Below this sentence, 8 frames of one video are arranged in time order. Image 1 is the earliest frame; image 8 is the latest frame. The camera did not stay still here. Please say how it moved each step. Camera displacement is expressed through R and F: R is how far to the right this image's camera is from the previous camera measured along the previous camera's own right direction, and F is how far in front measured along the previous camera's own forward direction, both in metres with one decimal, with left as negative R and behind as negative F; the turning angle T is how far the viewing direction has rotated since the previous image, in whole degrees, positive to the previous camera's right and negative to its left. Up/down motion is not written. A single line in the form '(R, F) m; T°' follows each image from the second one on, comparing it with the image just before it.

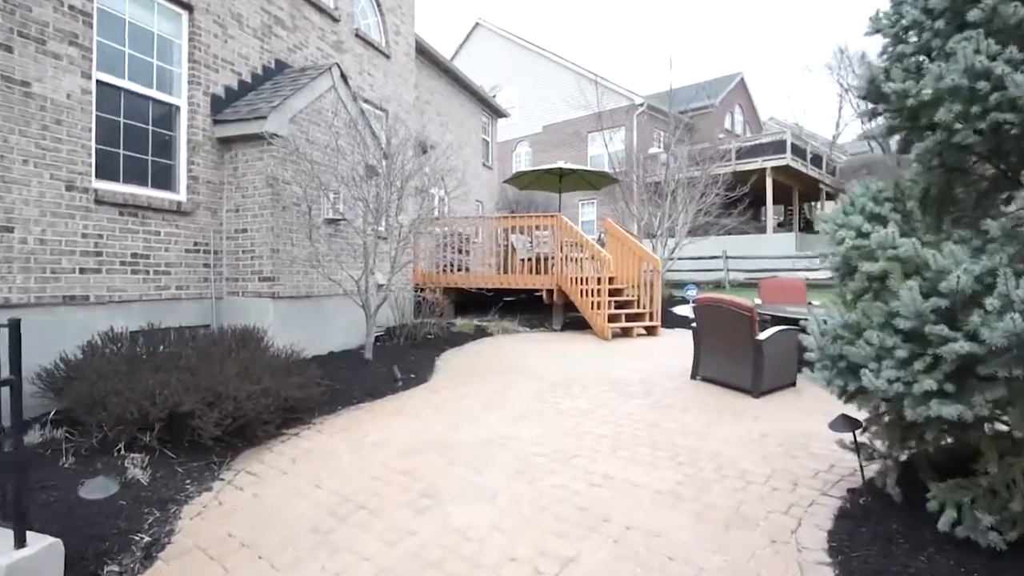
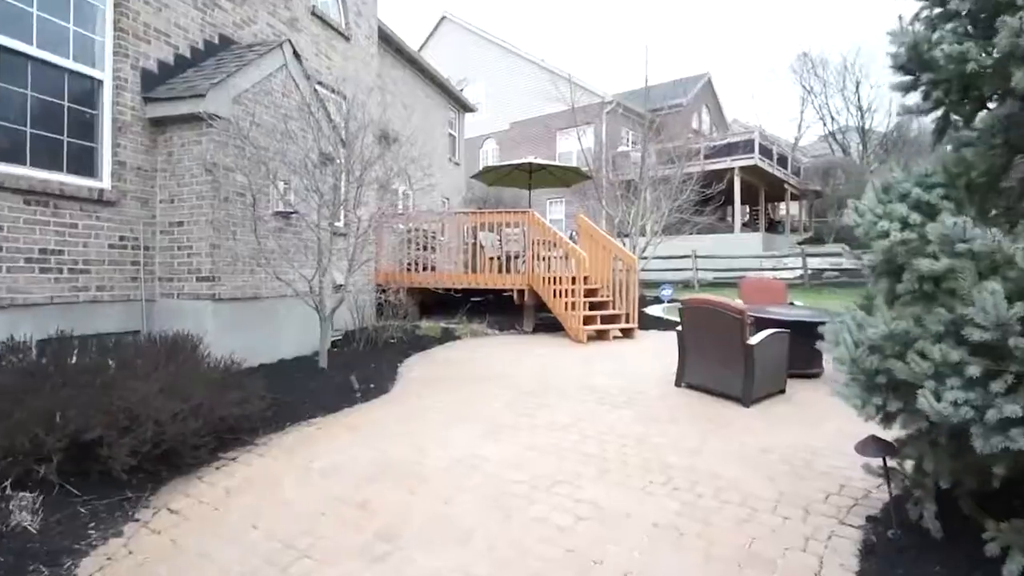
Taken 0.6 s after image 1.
(0.0, +0.5) m; +3°
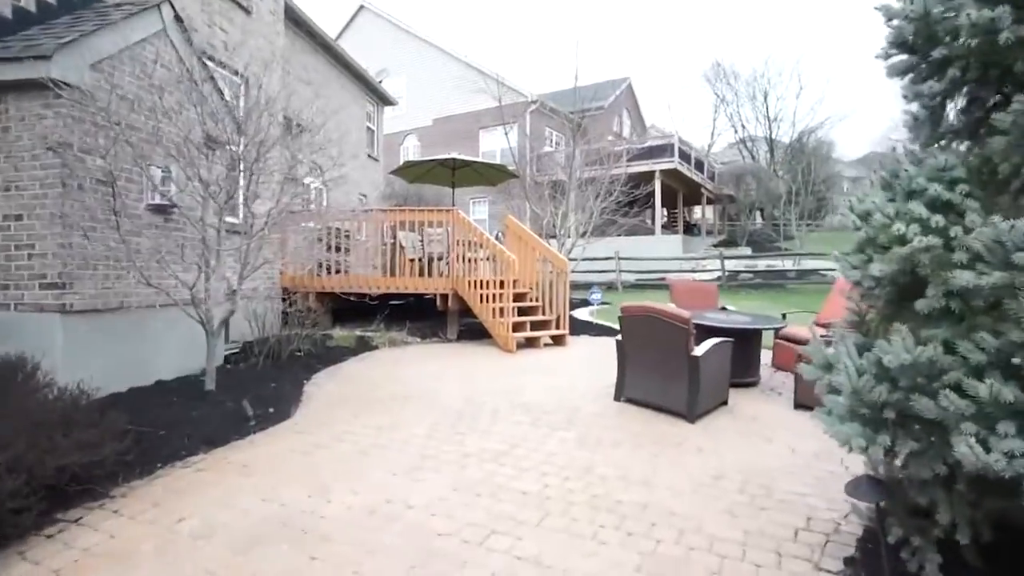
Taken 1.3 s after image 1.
(0.0, +0.6) m; +8°
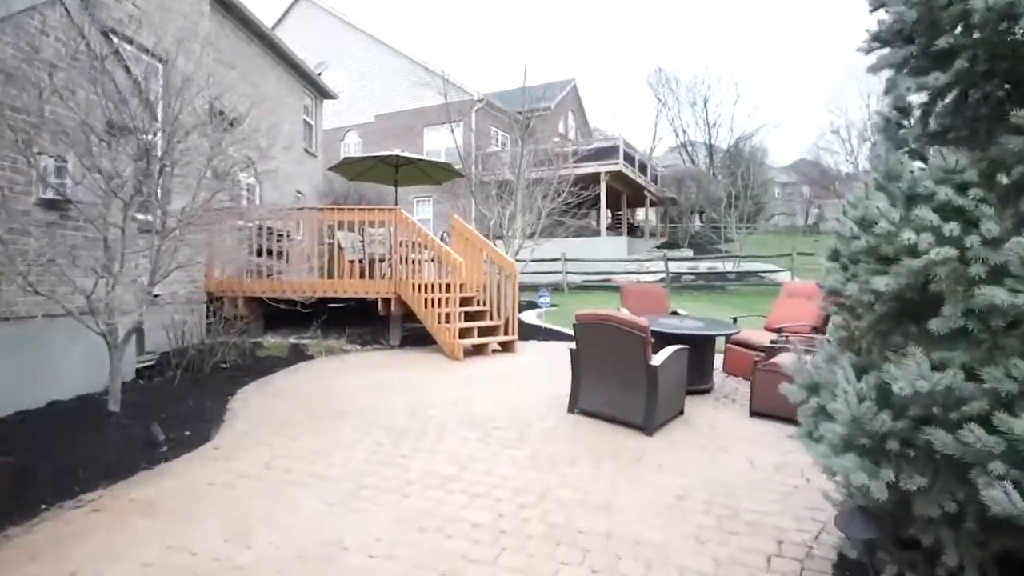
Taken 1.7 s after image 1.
(0.0, +0.3) m; +6°
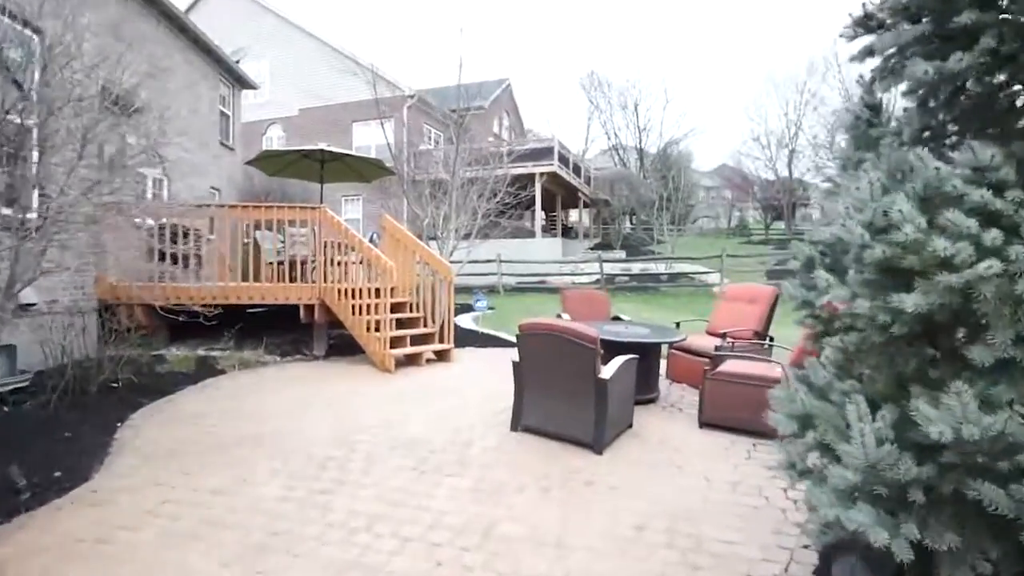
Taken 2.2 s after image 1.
(0.0, +0.4) m; +7°
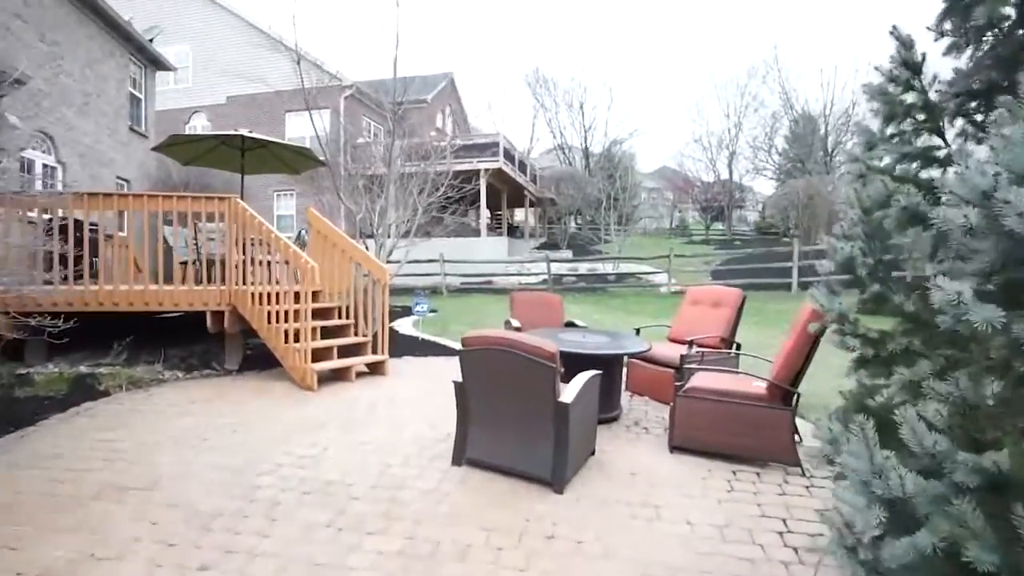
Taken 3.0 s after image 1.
(0.0, +0.7) m; +5°
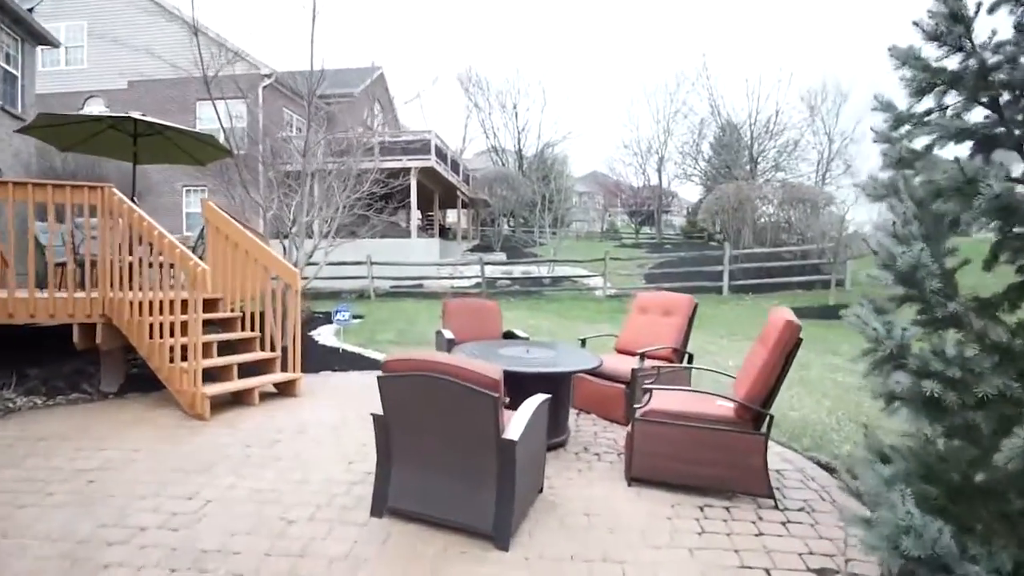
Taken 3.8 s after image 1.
(0.0, +0.6) m; +7°
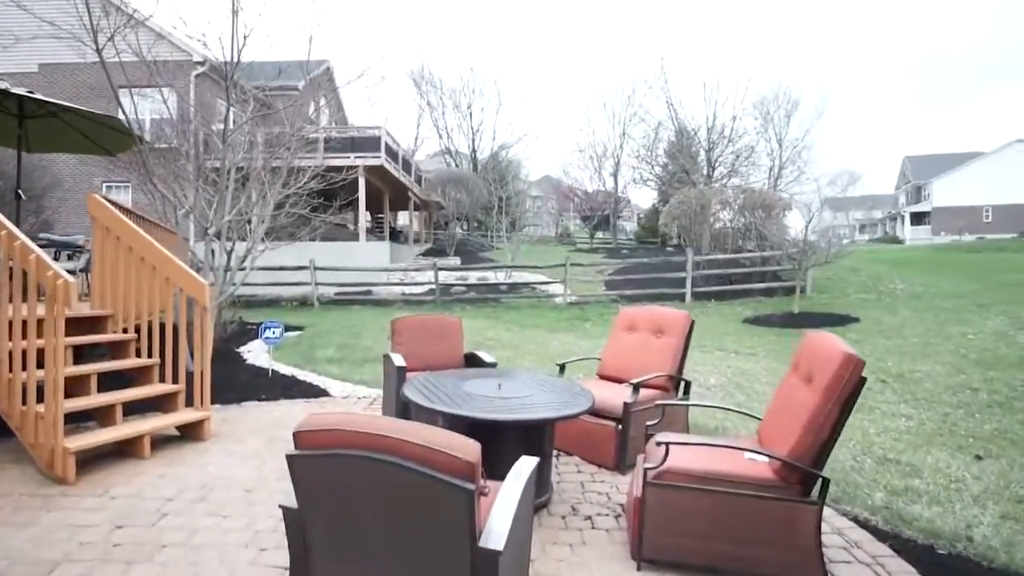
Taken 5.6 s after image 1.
(-0.1, +0.9) m; +5°
